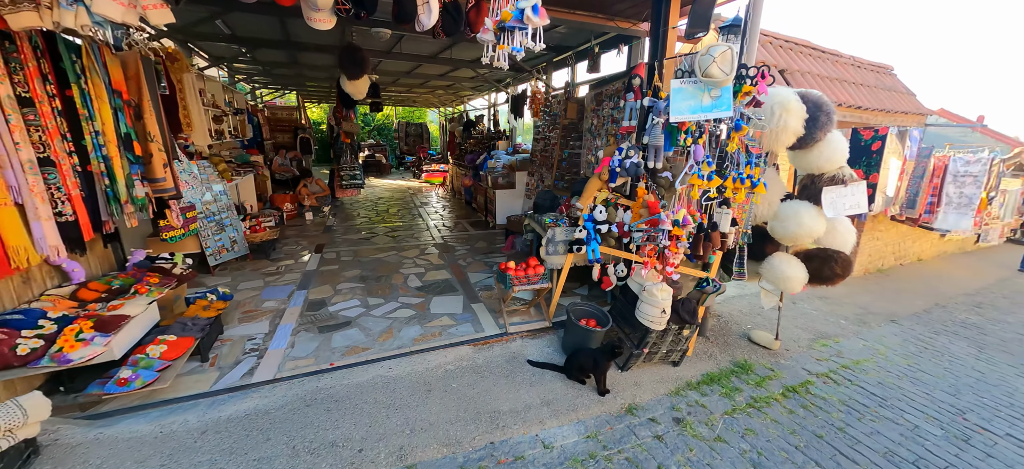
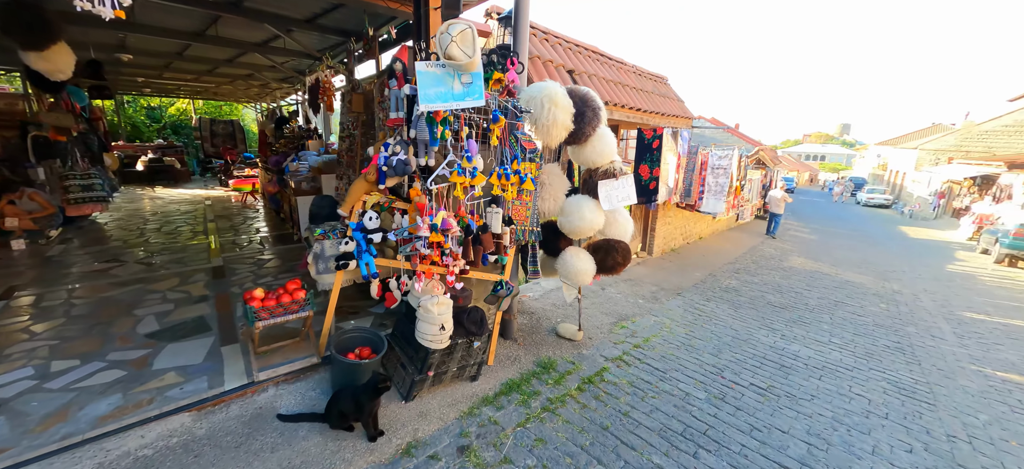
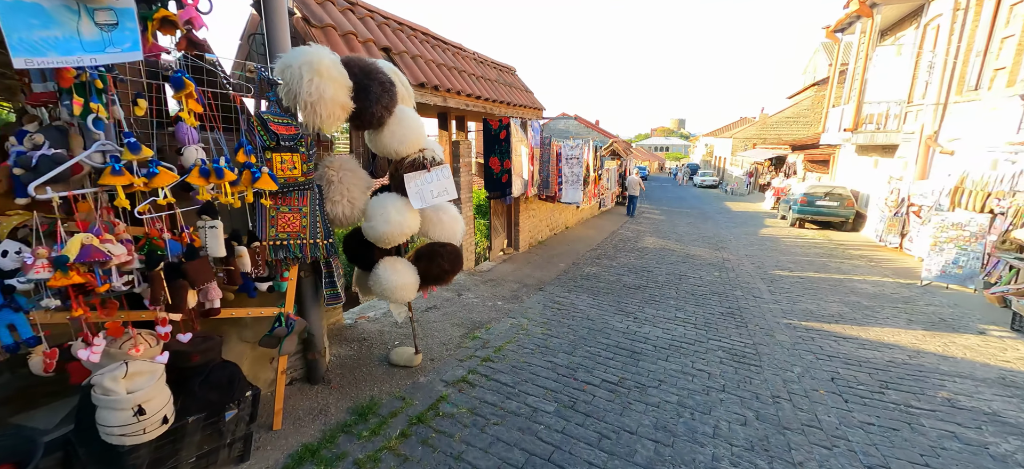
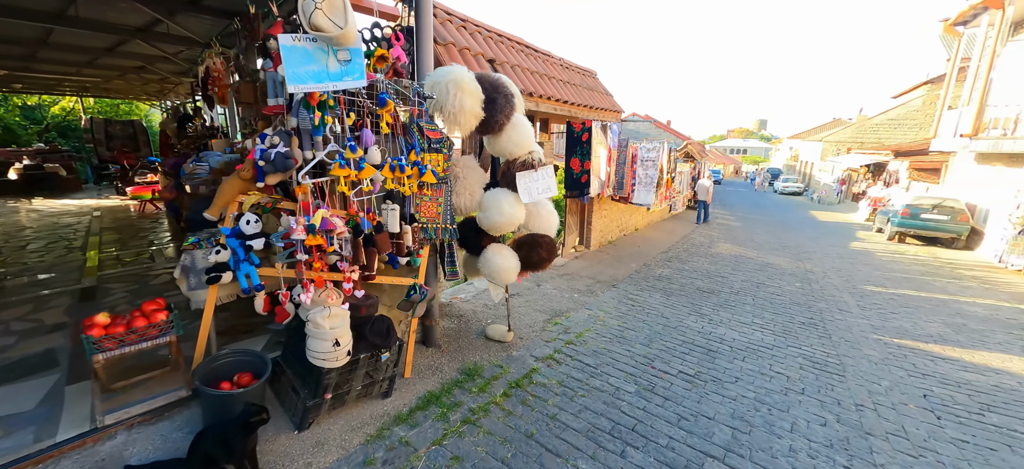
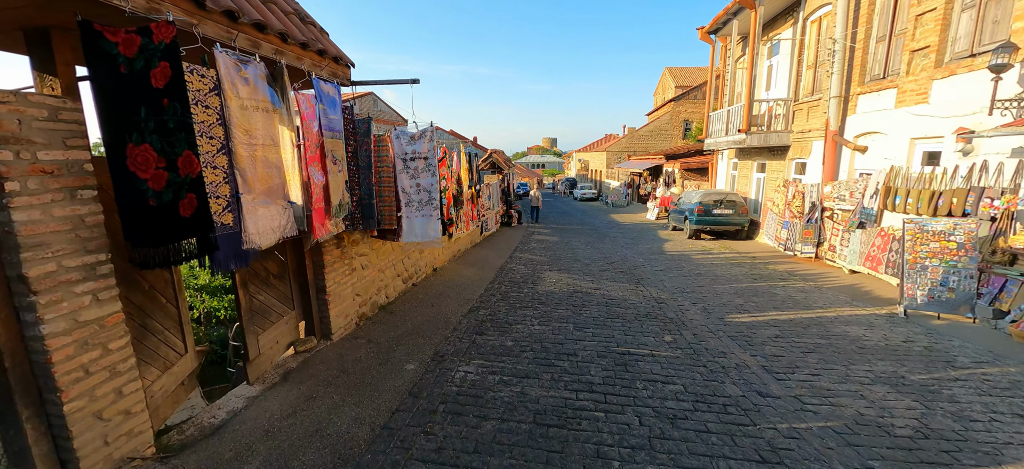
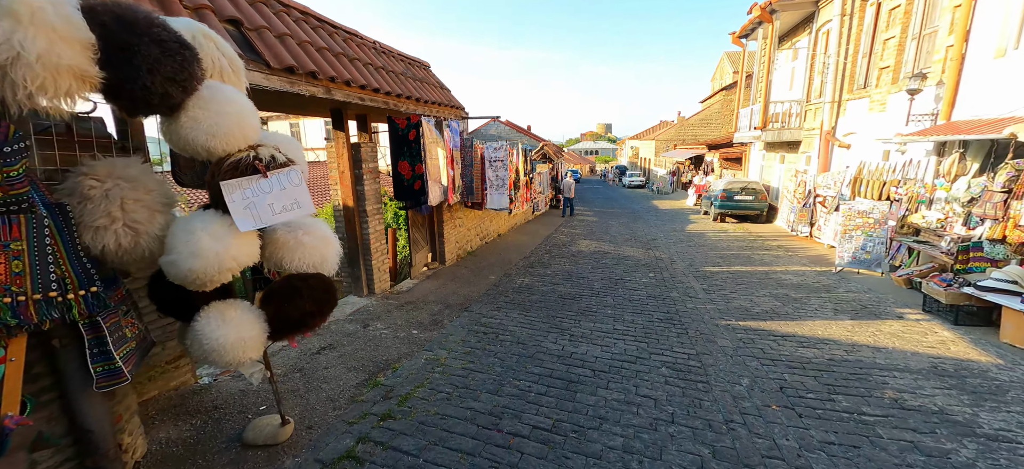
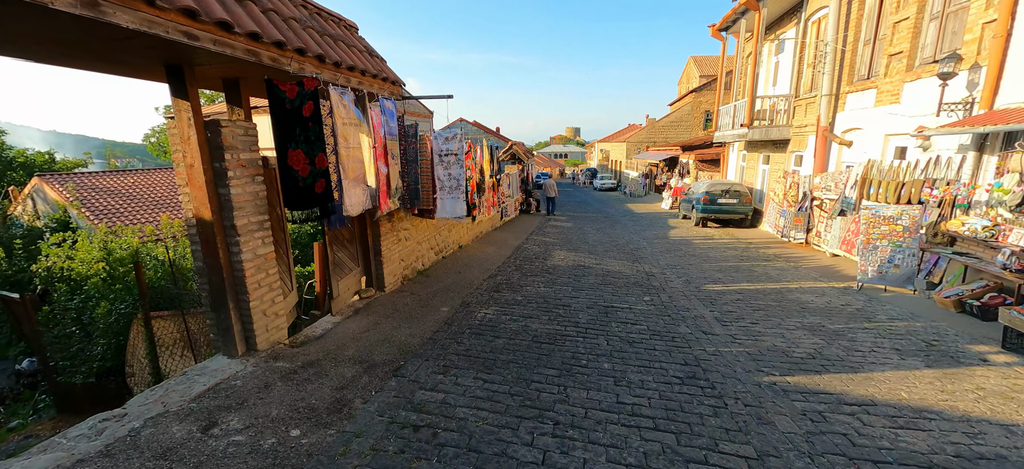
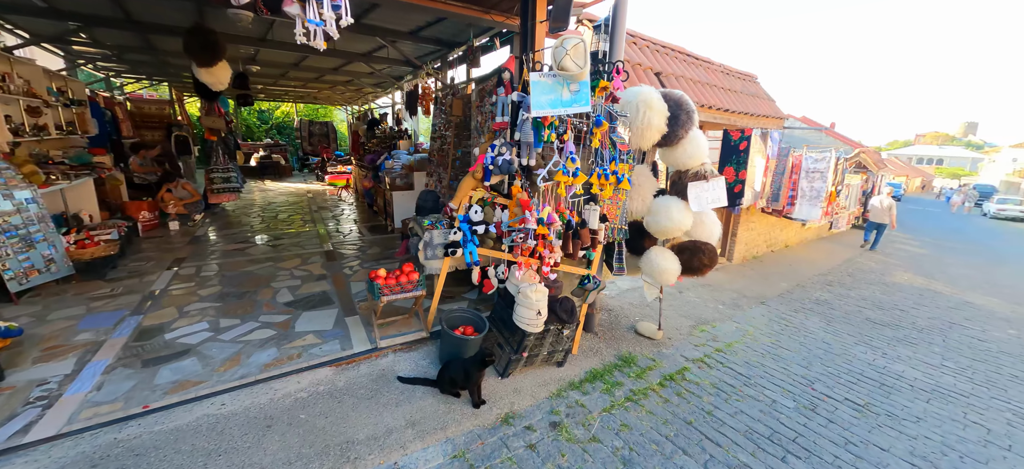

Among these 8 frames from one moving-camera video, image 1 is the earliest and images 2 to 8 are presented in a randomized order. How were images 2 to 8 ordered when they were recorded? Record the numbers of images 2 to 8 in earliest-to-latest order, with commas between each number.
8, 2, 4, 3, 6, 7, 5
